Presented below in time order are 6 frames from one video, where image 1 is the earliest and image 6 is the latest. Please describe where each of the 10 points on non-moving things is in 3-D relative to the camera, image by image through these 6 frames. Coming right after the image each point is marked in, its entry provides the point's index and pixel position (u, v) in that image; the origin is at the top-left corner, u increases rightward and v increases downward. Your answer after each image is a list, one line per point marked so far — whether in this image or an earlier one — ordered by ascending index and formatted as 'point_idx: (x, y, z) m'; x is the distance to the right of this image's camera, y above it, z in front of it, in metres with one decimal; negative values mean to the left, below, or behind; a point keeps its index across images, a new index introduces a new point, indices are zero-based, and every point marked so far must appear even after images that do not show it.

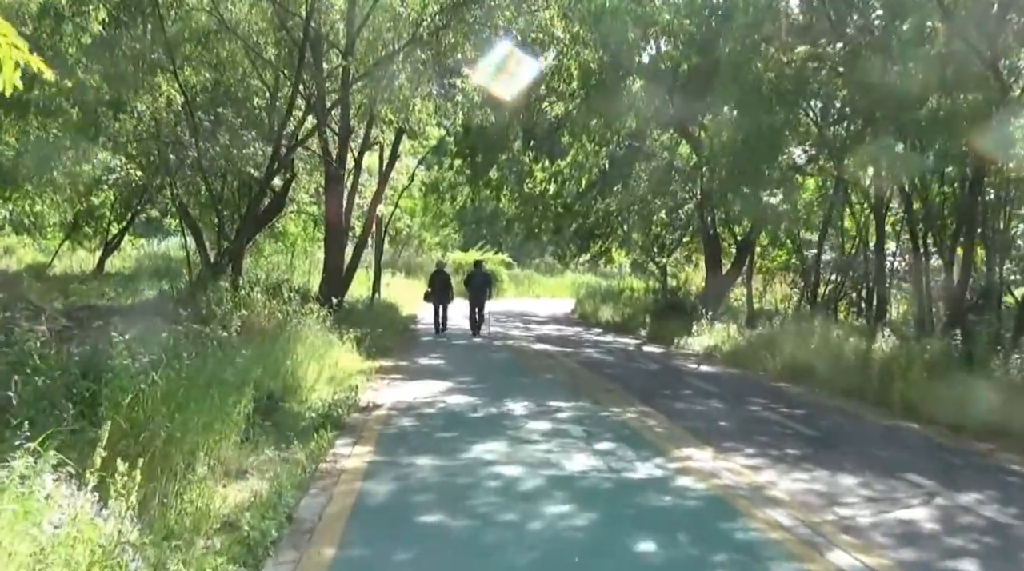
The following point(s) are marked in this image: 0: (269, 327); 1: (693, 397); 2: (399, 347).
0: (-3.7, -0.7, +13.3) m
1: (+2.6, -1.6, +12.7) m
2: (-2.4, -1.3, +19.2) m
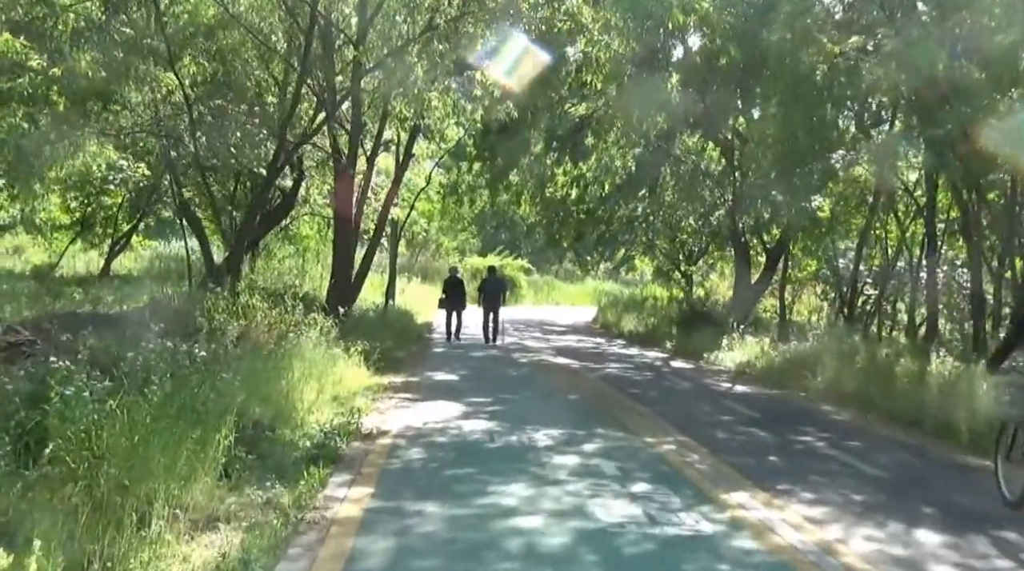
0: (-3.4, -0.8, +12.1) m
1: (+2.8, -1.8, +11.4) m
2: (-2.0, -1.5, +18.1) m
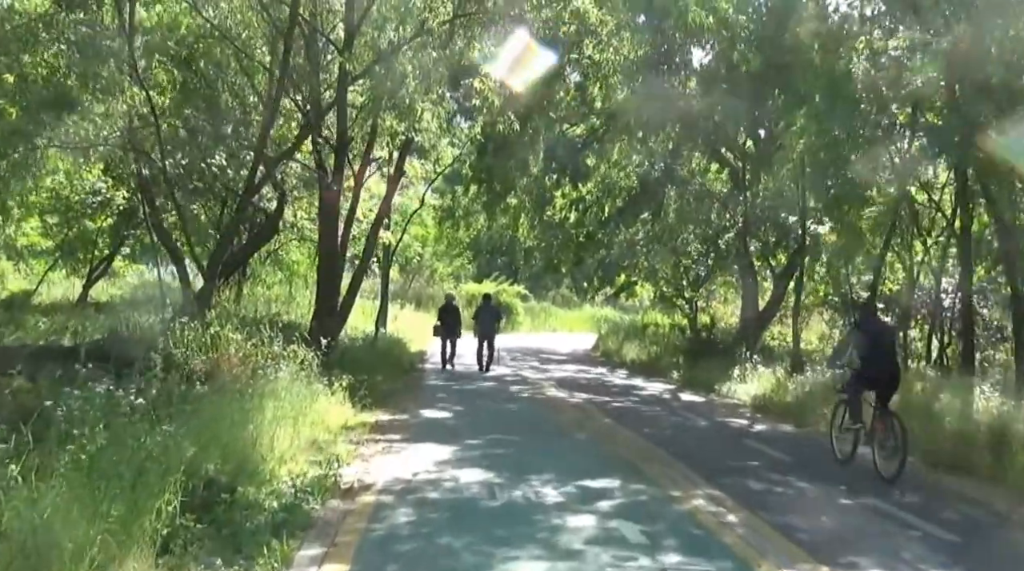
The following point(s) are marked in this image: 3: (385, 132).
0: (-3.4, -1.2, +10.8) m
1: (+2.9, -2.1, +10.0) m
2: (-2.0, -2.0, +16.7) m
3: (-2.5, +3.1, +18.0) m
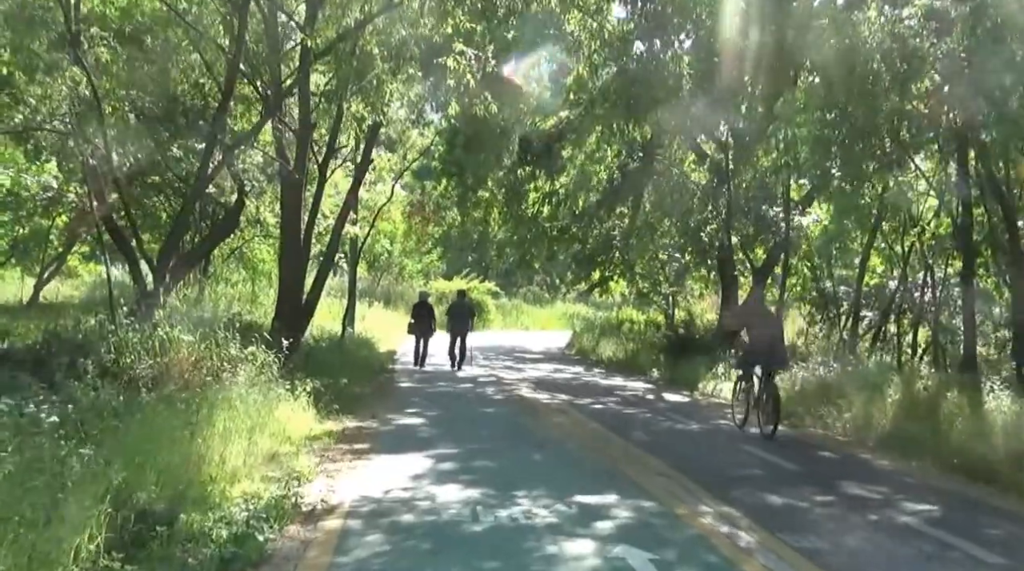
0: (-3.6, -1.1, +9.7) m
1: (+2.7, -2.0, +9.1) m
2: (-2.4, -2.0, +15.6) m
3: (-3.0, +3.2, +16.9) m
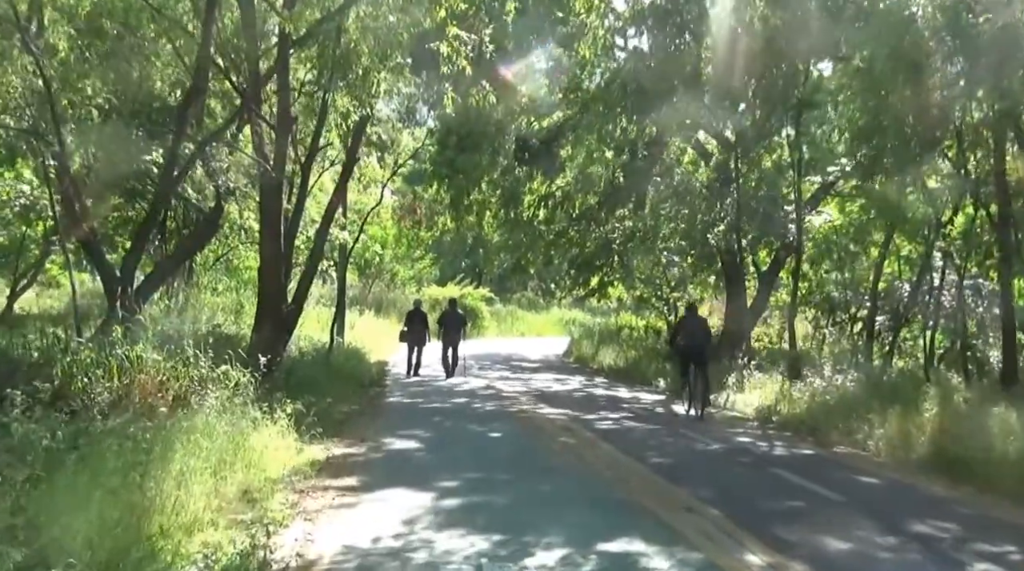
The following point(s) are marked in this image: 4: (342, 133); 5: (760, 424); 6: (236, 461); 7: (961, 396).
0: (-3.5, -1.3, +8.4) m
1: (+2.8, -2.1, +7.9) m
2: (-2.4, -2.1, +14.4) m
3: (-3.1, +3.0, +15.7) m
4: (-3.4, +3.1, +18.1) m
5: (+4.5, -2.5, +16.2) m
6: (-2.6, -1.6, +8.4) m
7: (+6.3, -1.5, +12.6) m
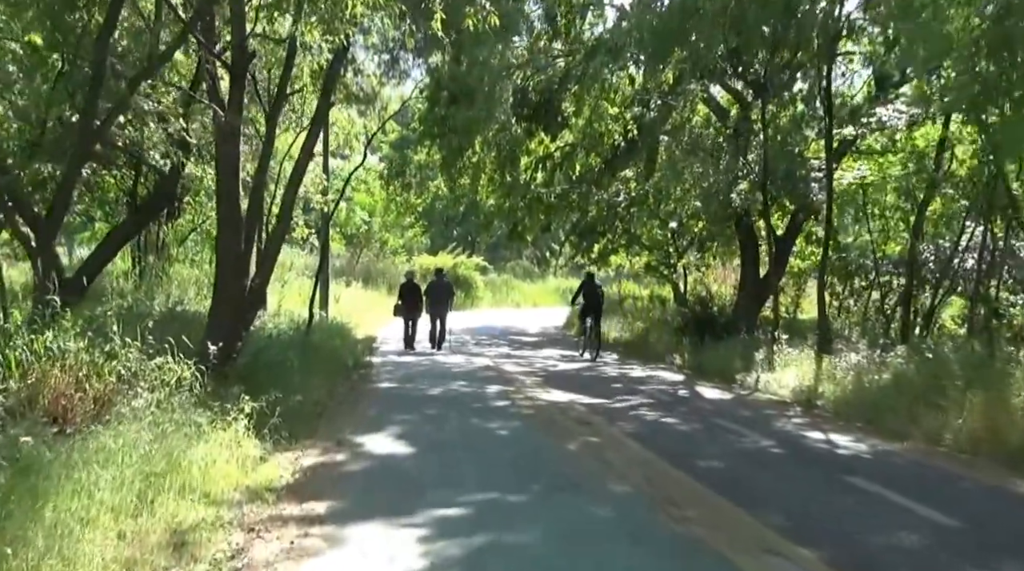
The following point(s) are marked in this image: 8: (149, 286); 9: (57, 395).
0: (-3.4, -1.1, +6.3) m
1: (+2.9, -1.8, +5.9) m
2: (-2.3, -1.7, +12.3) m
3: (-3.0, +3.5, +13.4) m
4: (-3.4, +3.6, +15.8) m
5: (+4.5, -1.9, +14.2) m
6: (-2.4, -1.4, +6.3) m
7: (+6.4, -1.1, +10.5) m
8: (-7.7, 0.0, +19.0) m
9: (-3.7, -0.9, +7.5) m
